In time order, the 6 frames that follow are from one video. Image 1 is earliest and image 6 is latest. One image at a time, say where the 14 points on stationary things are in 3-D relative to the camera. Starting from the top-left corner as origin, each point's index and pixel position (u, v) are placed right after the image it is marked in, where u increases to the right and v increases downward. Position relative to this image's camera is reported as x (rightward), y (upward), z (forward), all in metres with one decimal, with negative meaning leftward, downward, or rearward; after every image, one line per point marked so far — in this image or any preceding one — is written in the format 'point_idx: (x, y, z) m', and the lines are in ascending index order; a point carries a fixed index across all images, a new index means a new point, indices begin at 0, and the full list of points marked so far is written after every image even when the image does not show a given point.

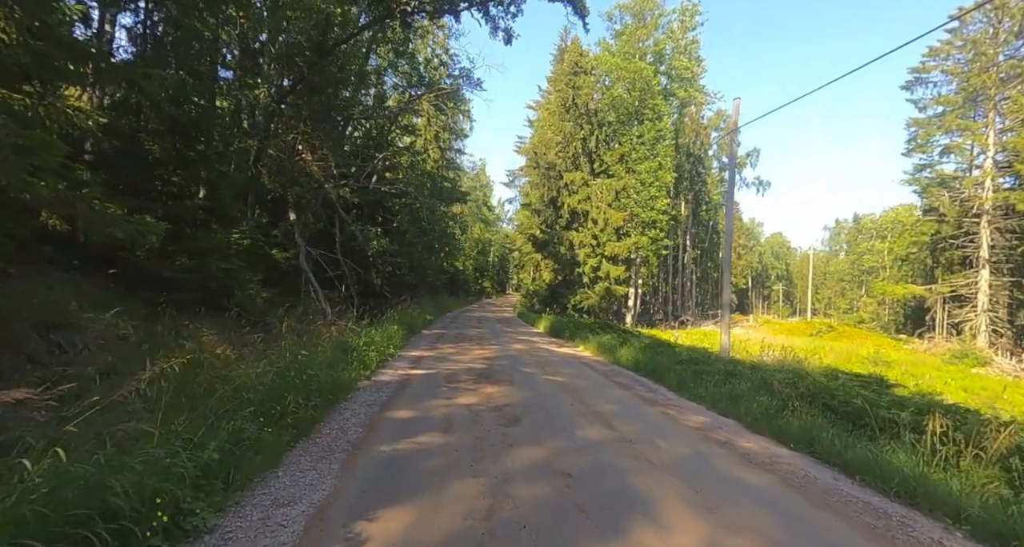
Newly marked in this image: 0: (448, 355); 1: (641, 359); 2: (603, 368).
0: (-1.5, -2.0, +12.1) m
1: (+3.3, -2.2, +12.7) m
2: (+2.3, -2.4, +12.7) m
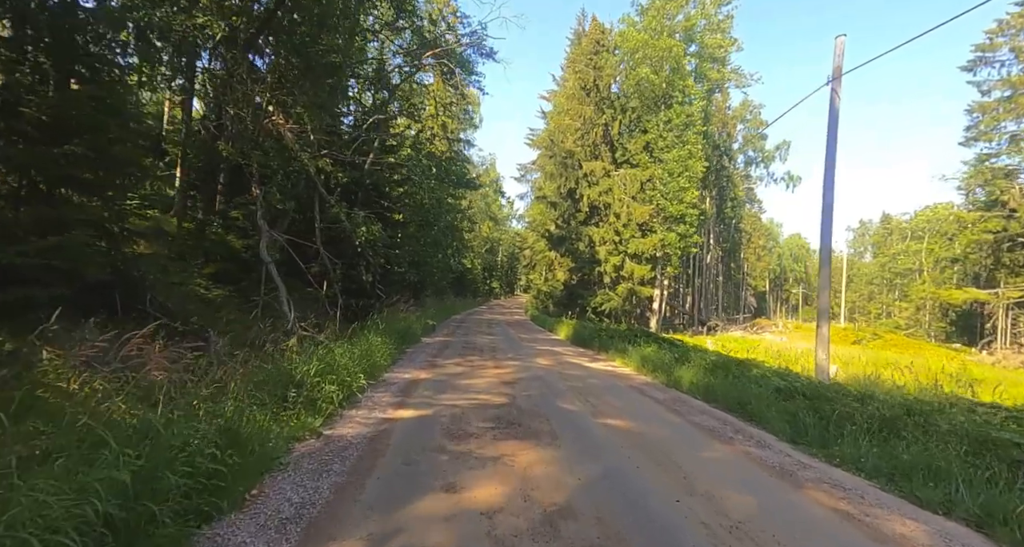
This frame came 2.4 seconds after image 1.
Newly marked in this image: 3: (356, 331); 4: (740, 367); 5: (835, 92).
0: (-1.0, -1.9, +8.8) m
1: (+3.8, -2.1, +9.3) m
2: (+2.8, -2.3, +9.3) m
3: (-3.2, -1.2, +10.3) m
4: (+4.9, -2.0, +10.7) m
5: (+6.5, +3.7, +10.1) m
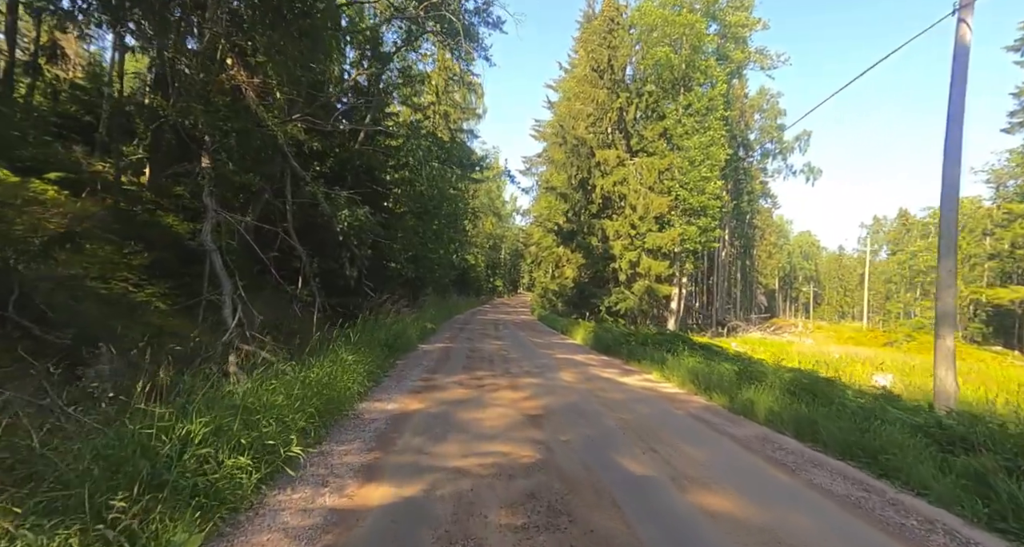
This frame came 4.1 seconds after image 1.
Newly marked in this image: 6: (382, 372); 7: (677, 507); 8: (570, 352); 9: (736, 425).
0: (-0.7, -1.7, +6.3) m
1: (+4.2, -2.0, +6.9) m
2: (+3.2, -2.2, +6.8) m
3: (-2.9, -1.1, +7.9) m
4: (+5.2, -1.9, +8.2) m
5: (+6.8, +3.8, +7.6) m
6: (-2.2, -1.7, +8.4) m
7: (+1.3, -1.8, +3.9) m
8: (+1.7, -2.3, +14.9) m
9: (+3.3, -2.2, +7.4) m
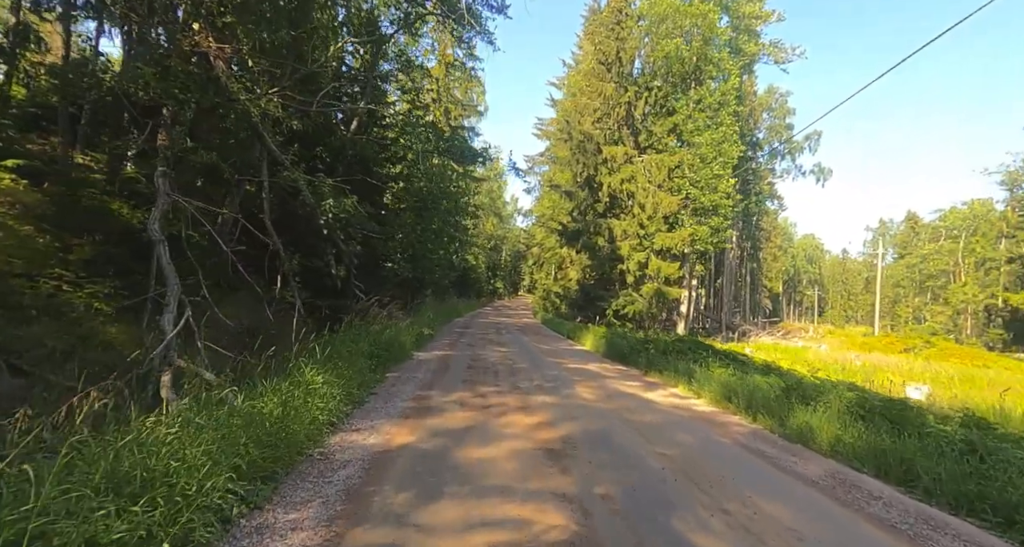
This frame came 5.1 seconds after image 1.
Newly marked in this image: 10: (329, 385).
0: (-0.5, -1.7, +4.9) m
1: (+4.3, -2.0, +5.5) m
2: (+3.3, -2.2, +5.4) m
3: (-2.7, -1.1, +6.5) m
4: (+5.3, -1.9, +6.8) m
5: (+7.0, +3.8, +6.2) m
6: (-2.0, -1.6, +7.0) m
7: (+1.4, -1.8, +2.5) m
8: (+1.9, -2.3, +13.6) m
9: (+3.5, -2.2, +6.0) m
10: (-2.1, -1.3, +5.8) m
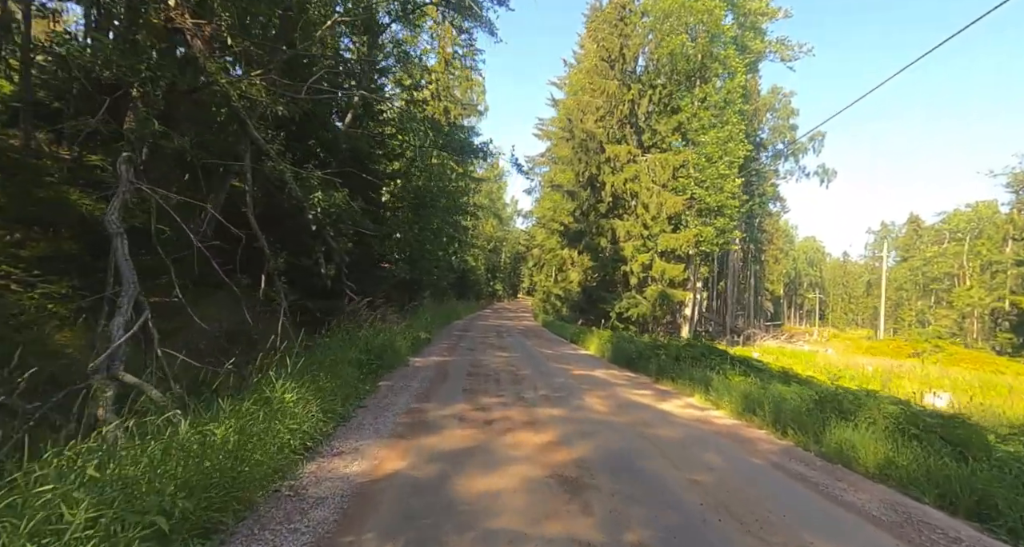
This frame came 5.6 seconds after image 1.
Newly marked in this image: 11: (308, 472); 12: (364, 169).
0: (-0.5, -1.7, +4.2) m
1: (+4.4, -1.9, +4.7) m
2: (+3.4, -2.1, +4.7) m
3: (-2.7, -1.0, +5.7) m
4: (+5.4, -1.9, +6.1) m
5: (+7.1, +3.8, +5.5) m
6: (-2.0, -1.6, +6.2) m
7: (+1.5, -1.7, +1.8) m
8: (+1.9, -2.4, +12.8) m
9: (+3.5, -2.2, +5.3) m
10: (-2.1, -1.2, +5.1) m
11: (-1.6, -1.6, +4.0) m
12: (-4.7, +3.3, +15.8) m
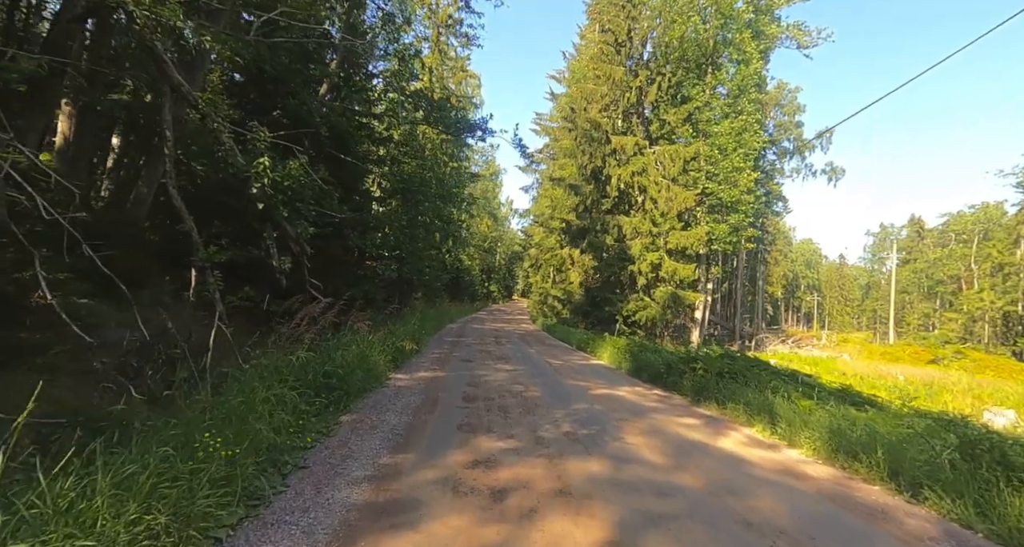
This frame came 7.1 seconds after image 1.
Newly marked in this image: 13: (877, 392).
0: (-0.3, -1.6, +2.0) m
1: (+4.6, -1.9, +2.6) m
2: (+3.6, -2.1, +2.5) m
3: (-2.5, -0.9, +3.5) m
4: (+5.6, -1.8, +3.9) m
5: (+7.3, +3.8, +3.4) m
6: (-1.8, -1.5, +4.0) m
7: (+1.7, -1.6, -0.4) m
8: (+2.0, -2.3, +10.6) m
9: (+3.7, -2.1, +3.1) m
10: (-1.9, -1.1, +2.9) m
11: (-1.4, -1.5, +1.8) m
12: (-4.6, +3.4, +13.6) m
13: (+10.1, -3.2, +13.7) m
